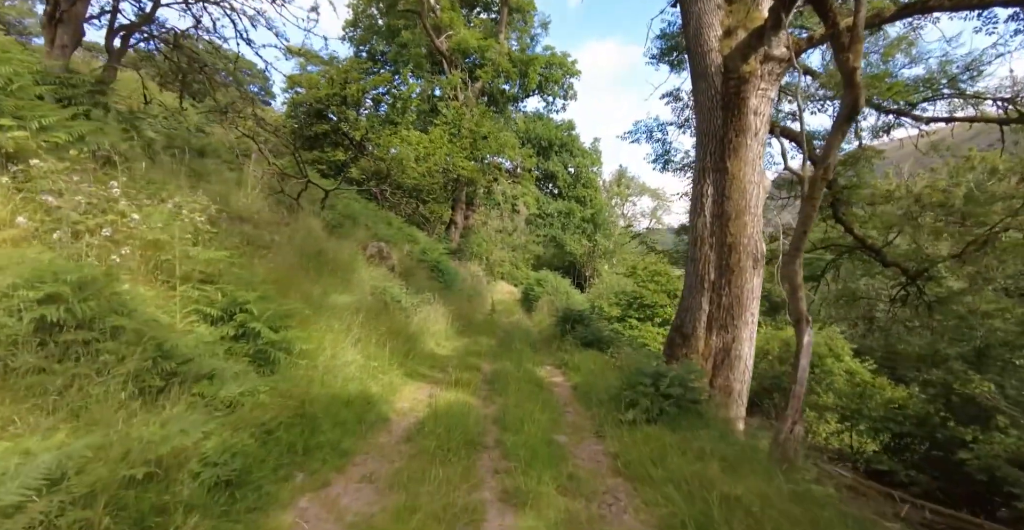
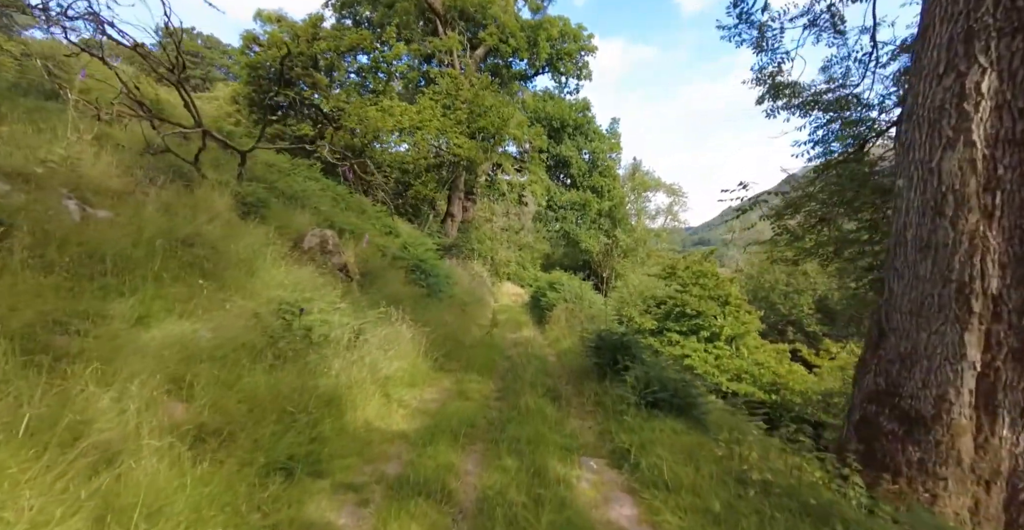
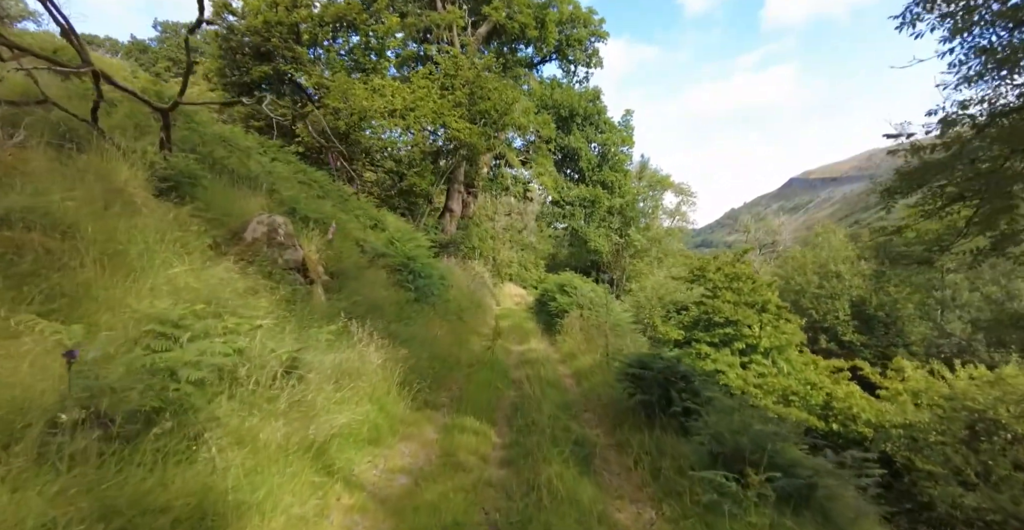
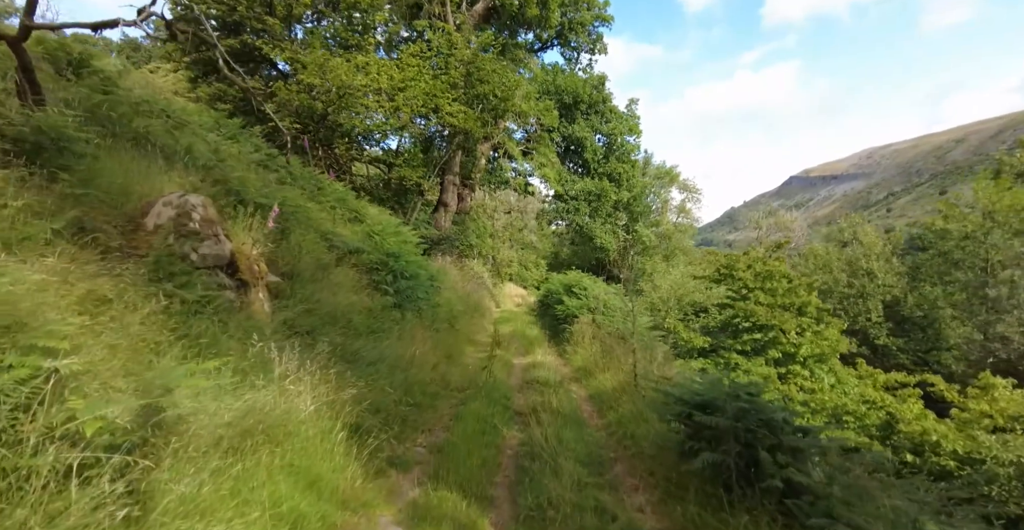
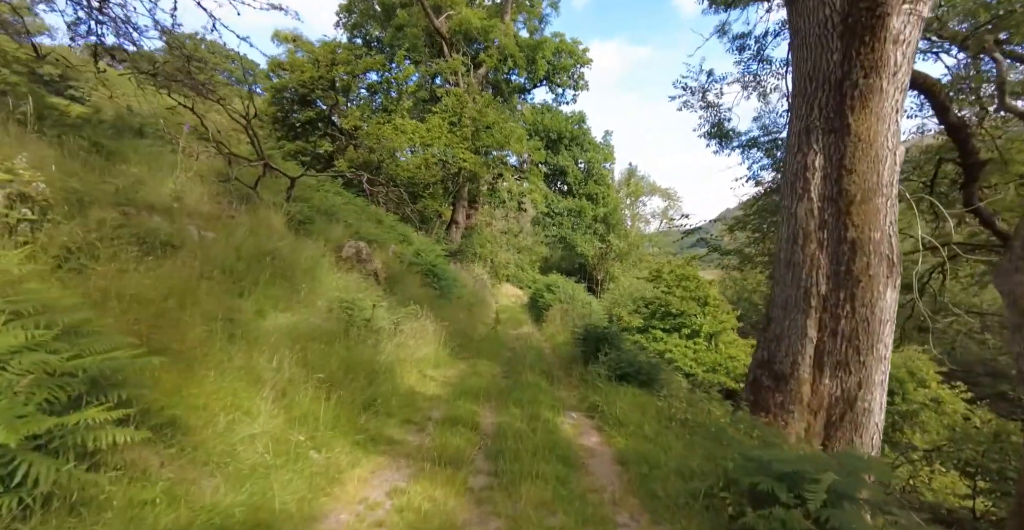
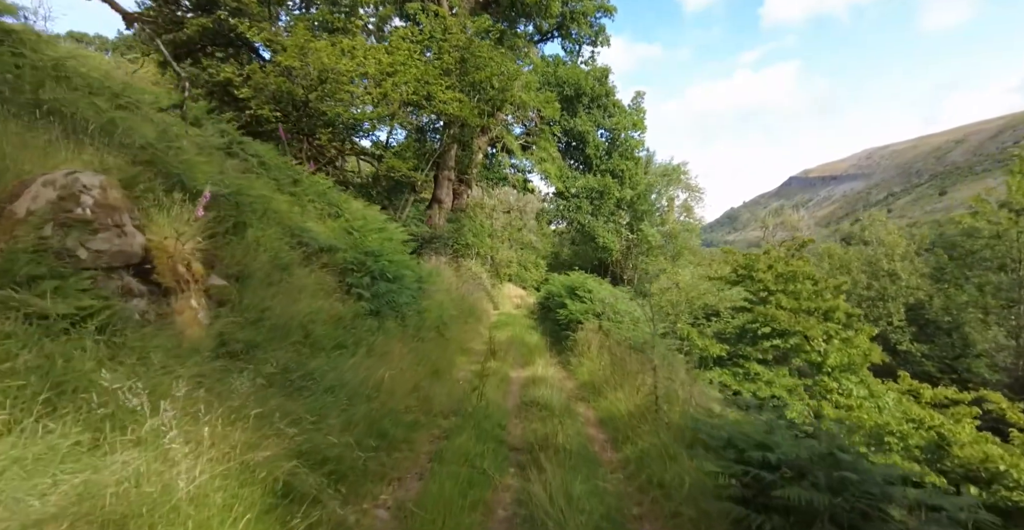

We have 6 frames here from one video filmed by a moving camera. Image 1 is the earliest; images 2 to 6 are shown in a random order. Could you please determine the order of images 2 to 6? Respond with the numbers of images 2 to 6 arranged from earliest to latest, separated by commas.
5, 2, 3, 4, 6
